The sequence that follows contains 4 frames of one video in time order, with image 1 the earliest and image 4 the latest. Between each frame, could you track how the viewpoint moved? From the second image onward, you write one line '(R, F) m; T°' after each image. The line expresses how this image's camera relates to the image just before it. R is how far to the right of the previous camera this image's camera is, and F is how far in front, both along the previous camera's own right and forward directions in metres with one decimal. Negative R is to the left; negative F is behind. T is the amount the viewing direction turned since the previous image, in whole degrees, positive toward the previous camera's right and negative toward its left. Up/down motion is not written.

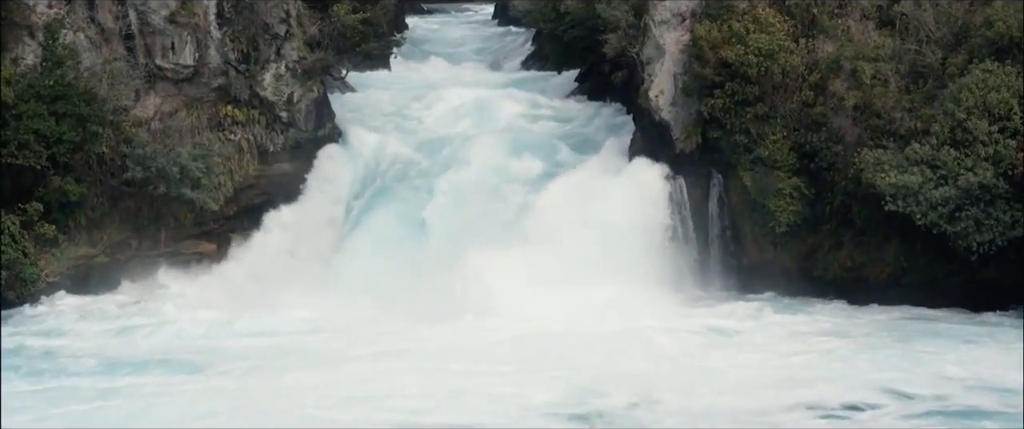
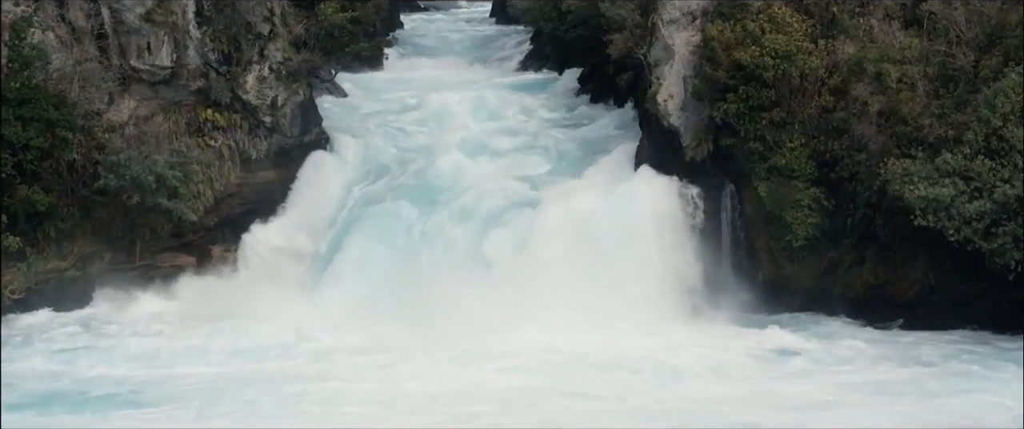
(0.0, +1.3) m; 0°
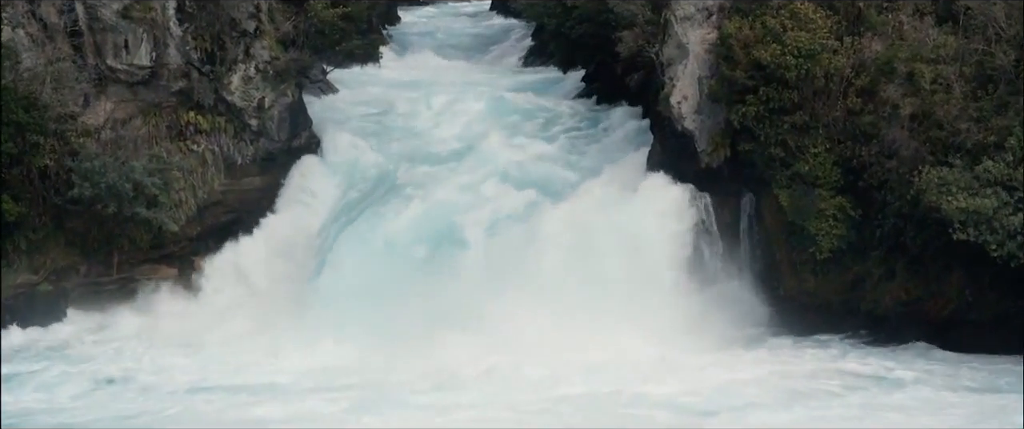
(0.0, +1.2) m; 0°
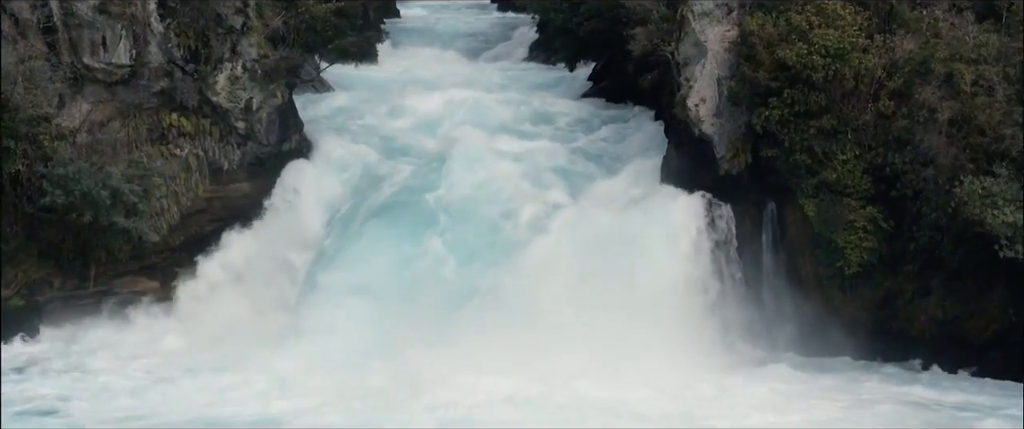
(-0.1, +1.2) m; 0°
